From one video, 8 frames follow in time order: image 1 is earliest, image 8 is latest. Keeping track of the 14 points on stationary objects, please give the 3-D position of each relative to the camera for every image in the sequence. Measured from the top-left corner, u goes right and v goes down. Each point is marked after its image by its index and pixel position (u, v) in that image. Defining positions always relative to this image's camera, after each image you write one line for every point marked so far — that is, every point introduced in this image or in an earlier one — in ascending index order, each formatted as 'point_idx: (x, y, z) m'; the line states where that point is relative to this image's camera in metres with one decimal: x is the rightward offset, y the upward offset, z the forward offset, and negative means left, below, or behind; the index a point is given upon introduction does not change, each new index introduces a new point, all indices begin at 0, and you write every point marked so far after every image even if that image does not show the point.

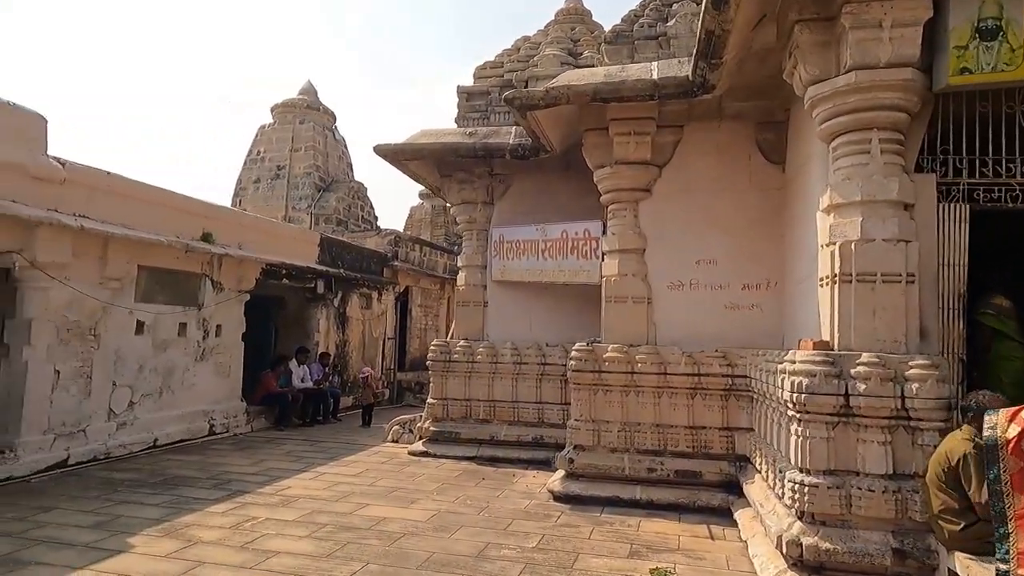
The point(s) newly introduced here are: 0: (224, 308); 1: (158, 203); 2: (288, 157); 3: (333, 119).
0: (-3.8, -0.3, +8.7) m
1: (-4.0, +1.0, +7.6) m
2: (-5.2, +3.0, +15.5) m
3: (-4.5, +4.2, +16.6) m
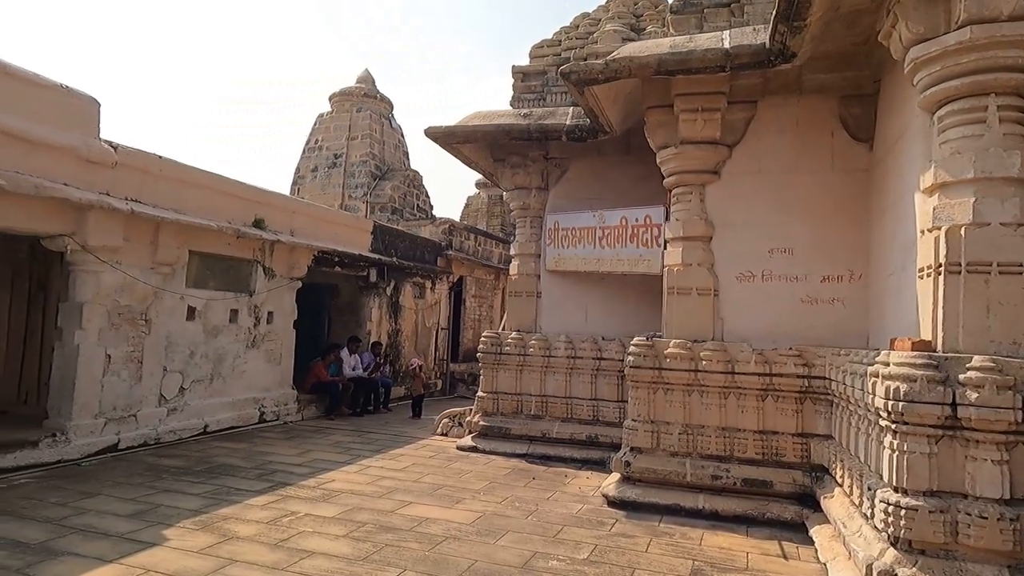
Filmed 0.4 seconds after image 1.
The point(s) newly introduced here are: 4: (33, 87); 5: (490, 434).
0: (-3.1, -0.1, +8.6) m
1: (-3.4, +1.1, +7.6) m
2: (-3.9, +3.3, +15.5) m
3: (-3.0, +4.5, +16.5) m
4: (-4.1, +1.7, +5.6) m
5: (-0.2, -1.6, +7.3) m
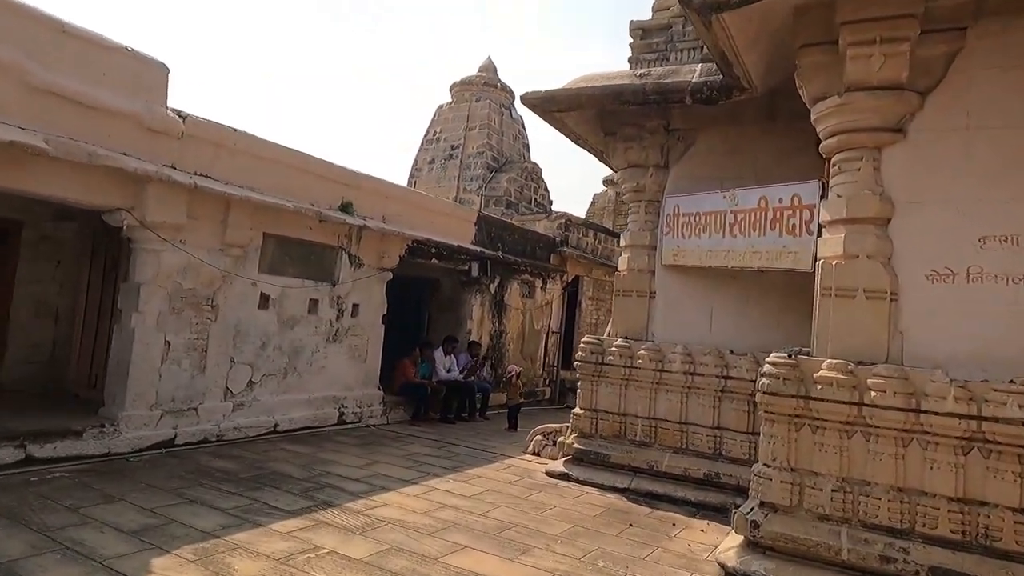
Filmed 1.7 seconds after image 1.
0: (-1.8, 0.0, +7.9) m
1: (-2.3, +1.3, +7.0) m
2: (-1.1, +3.4, +14.8) m
3: (0.0, +4.5, +15.6) m
4: (-3.3, +1.9, +5.2) m
5: (+0.7, -1.6, +6.1) m
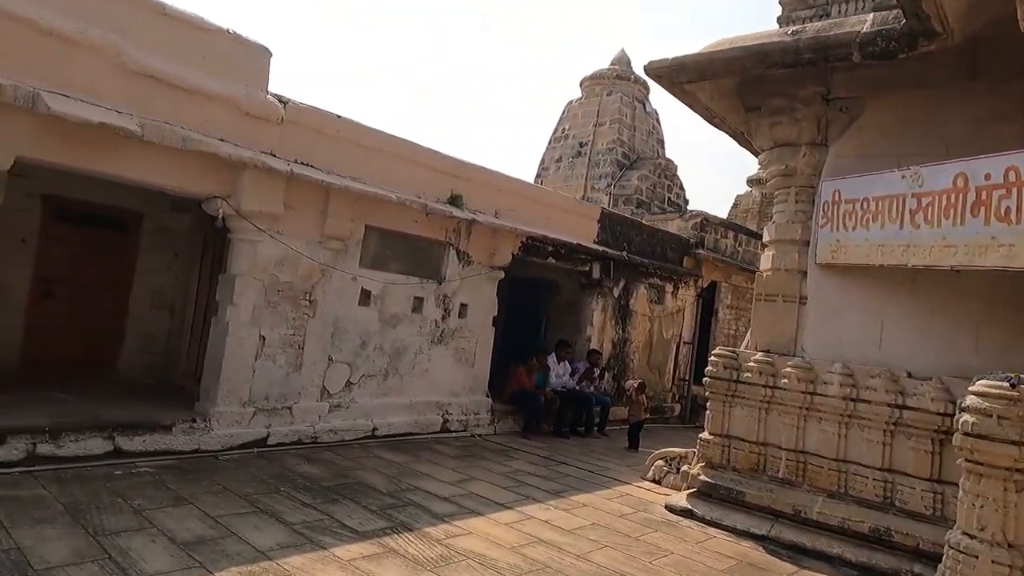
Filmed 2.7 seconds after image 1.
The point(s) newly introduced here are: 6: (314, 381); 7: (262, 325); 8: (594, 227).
0: (-0.5, 0.0, +7.4) m
1: (-1.1, +1.3, +6.6) m
2: (+1.7, +3.3, +14.0) m
3: (+2.9, +4.4, +14.6) m
4: (-2.4, +2.0, +5.1) m
5: (+1.5, -1.6, +5.1) m
6: (-1.8, -0.8, +6.0) m
7: (-2.1, -0.3, +5.6) m
8: (+1.1, +0.8, +9.1) m
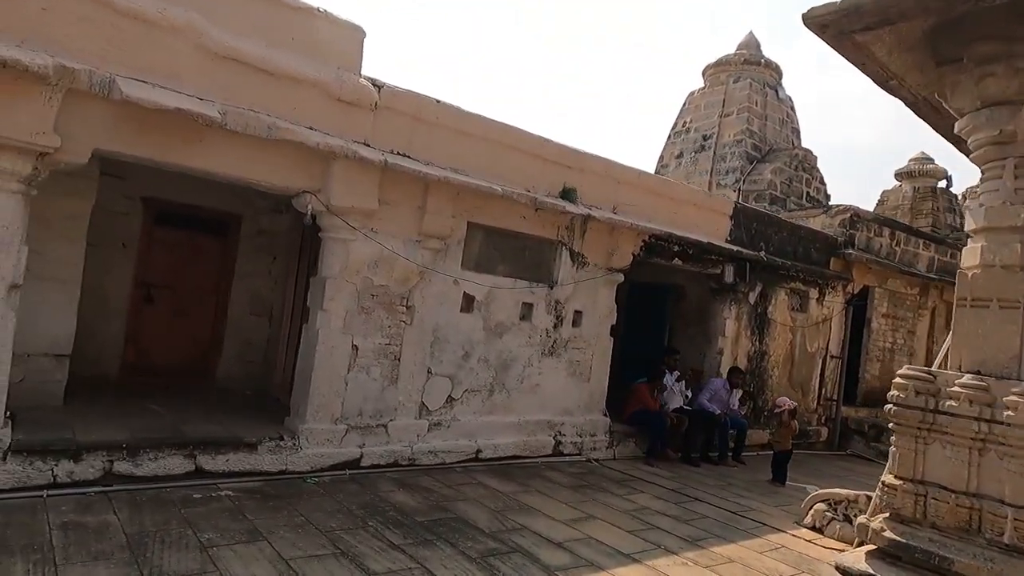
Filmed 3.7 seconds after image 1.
0: (+0.7, 0.0, +6.5) m
1: (-0.1, +1.3, +5.9) m
2: (+3.9, +3.2, +12.8) m
3: (+5.2, +4.2, +13.2) m
4: (-1.6, +1.9, +4.6) m
5: (+2.3, -1.6, +3.9) m
6: (-0.8, -0.9, +5.4) m
7: (-1.2, -0.3, +5.0) m
8: (+2.6, +0.8, +8.0) m
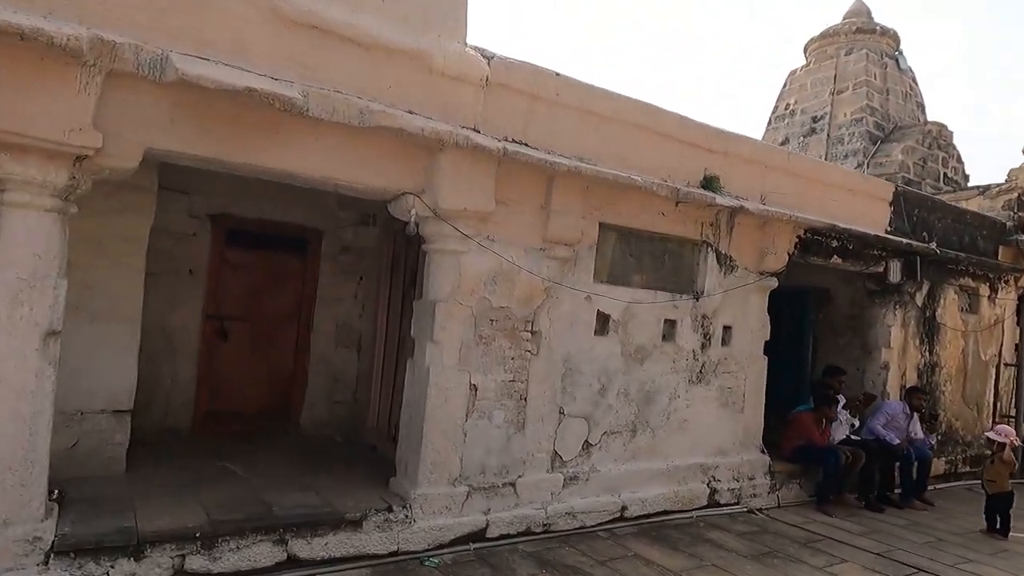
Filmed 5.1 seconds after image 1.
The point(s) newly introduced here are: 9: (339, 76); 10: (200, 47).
0: (+1.8, -0.1, +5.3) m
1: (+0.9, +1.2, +4.8) m
2: (+5.4, +3.2, +11.3) m
3: (+6.7, +4.3, +11.6) m
4: (-0.8, +1.8, +3.6) m
5: (+3.2, -1.6, +2.5) m
6: (+0.2, -1.0, +4.3) m
7: (-0.2, -0.5, +4.0) m
8: (+3.7, +0.8, +6.6) m
9: (-0.9, +1.1, +3.5) m
10: (-1.5, +1.1, +3.1) m
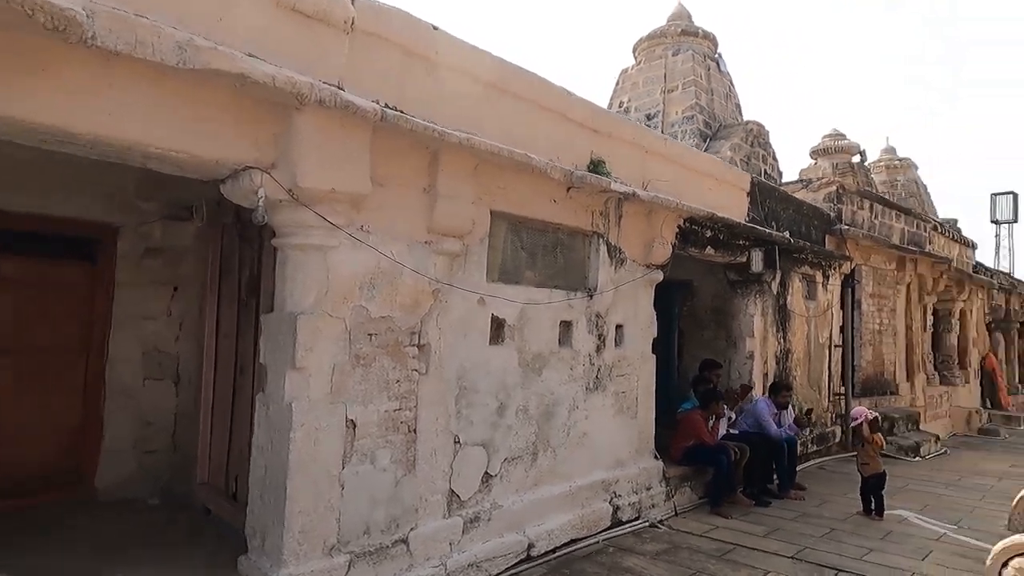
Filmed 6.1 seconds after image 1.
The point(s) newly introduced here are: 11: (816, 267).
0: (+0.8, -0.1, +4.9) m
1: (+0.1, +1.2, +4.1) m
2: (+2.6, +3.3, +11.6) m
3: (+3.7, +4.5, +12.2) m
4: (-1.3, +1.7, +2.6) m
5: (+3.0, -1.5, +2.6) m
6: (-0.4, -1.0, +3.4) m
7: (-0.7, -0.5, +3.0) m
8: (+2.3, +0.9, +6.6) m
9: (-1.3, +1.1, +2.4) m
10: (-1.8, +1.1, +1.9) m
11: (+3.6, +0.3, +8.0) m
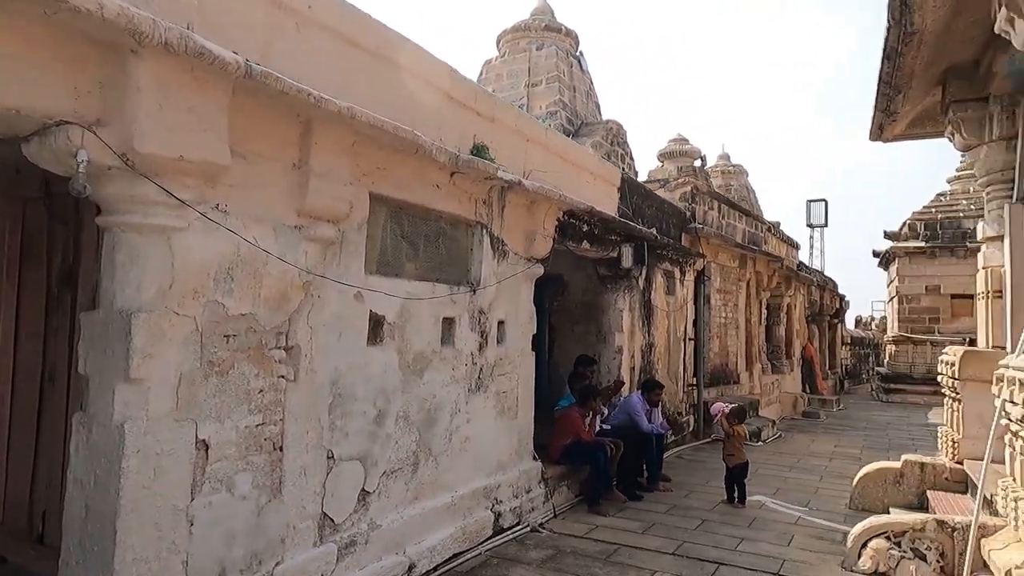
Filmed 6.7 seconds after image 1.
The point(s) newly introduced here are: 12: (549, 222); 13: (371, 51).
0: (0.0, 0.0, +4.6) m
1: (-0.6, +1.2, +3.7) m
2: (+0.2, +3.4, +11.6) m
3: (+1.2, +4.6, +12.4) m
4: (-1.6, +1.8, +1.9) m
5: (+2.6, -1.4, +2.9) m
6: (-0.9, -1.0, +3.0) m
7: (-1.2, -0.5, +2.5) m
8: (+1.0, +0.9, +6.7) m
9: (-1.6, +1.1, +1.7) m
10: (-1.9, +1.1, +1.1) m
11: (+2.0, +0.3, +8.2) m
12: (+0.3, +0.5, +5.0) m
13: (-0.7, +1.2, +3.4) m
